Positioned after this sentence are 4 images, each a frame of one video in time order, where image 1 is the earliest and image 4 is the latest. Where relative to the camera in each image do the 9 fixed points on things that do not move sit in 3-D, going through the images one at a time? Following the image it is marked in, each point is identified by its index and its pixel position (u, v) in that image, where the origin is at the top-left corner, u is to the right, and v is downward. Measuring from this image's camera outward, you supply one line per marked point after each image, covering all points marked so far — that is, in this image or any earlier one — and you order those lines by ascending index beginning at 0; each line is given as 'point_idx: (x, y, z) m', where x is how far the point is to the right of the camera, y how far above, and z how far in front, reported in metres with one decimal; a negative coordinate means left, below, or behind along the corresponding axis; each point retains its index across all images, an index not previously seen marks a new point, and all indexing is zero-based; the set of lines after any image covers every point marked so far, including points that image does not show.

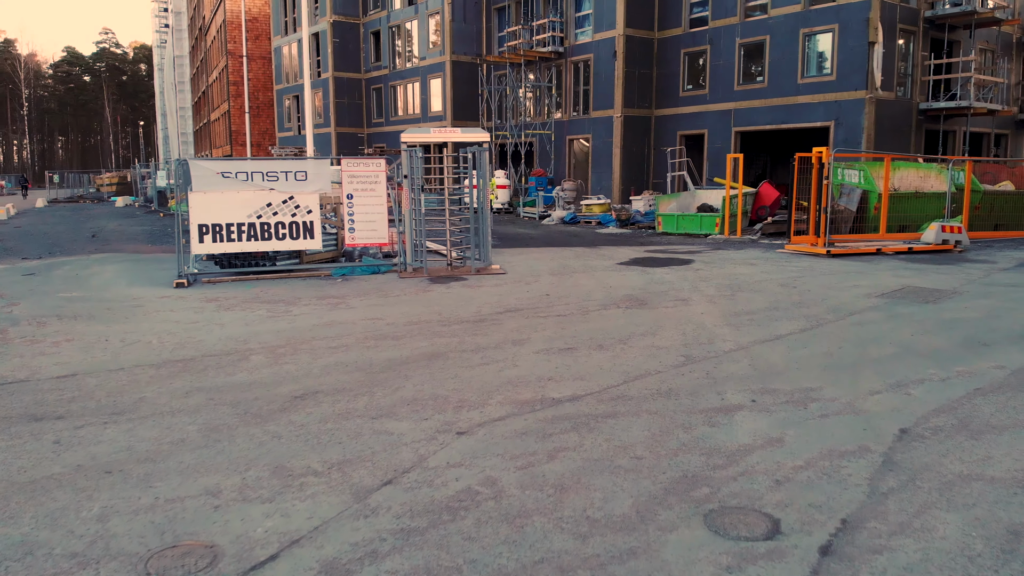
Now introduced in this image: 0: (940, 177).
0: (+9.1, +2.4, +17.9) m
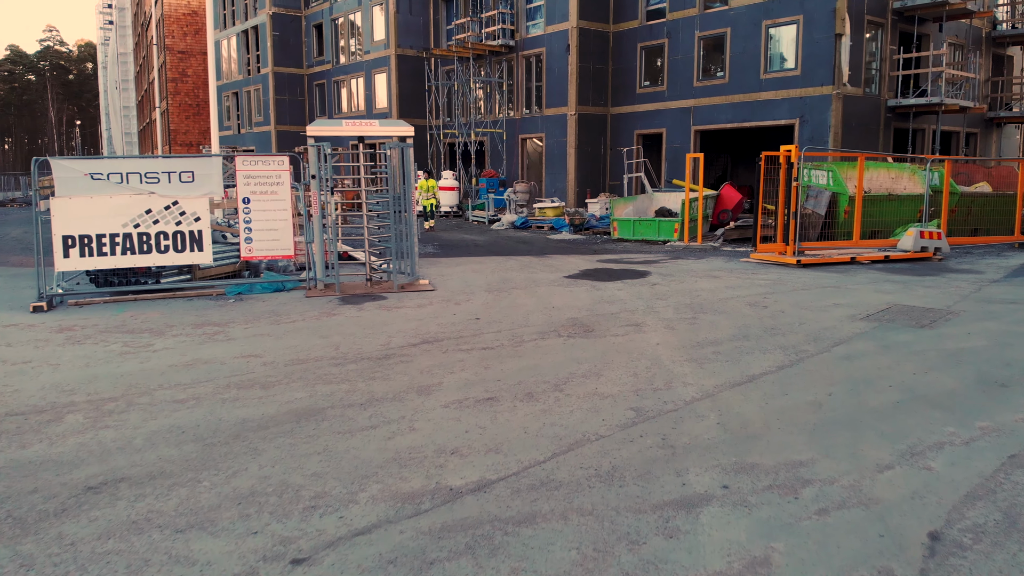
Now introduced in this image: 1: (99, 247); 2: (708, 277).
0: (+7.9, +2.2, +16.5) m
1: (-5.1, +0.5, +10.5) m
2: (+2.7, +0.2, +11.7) m
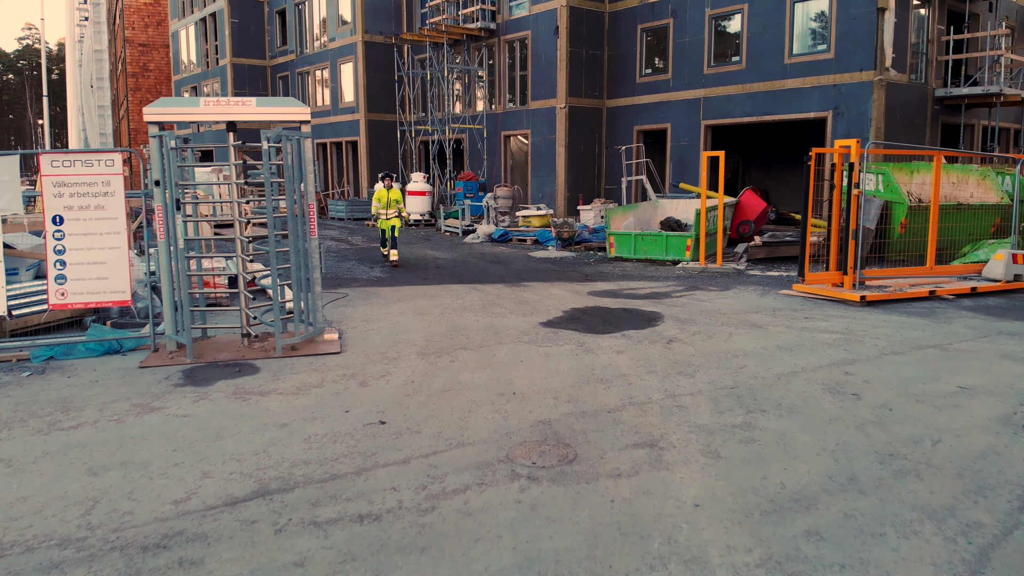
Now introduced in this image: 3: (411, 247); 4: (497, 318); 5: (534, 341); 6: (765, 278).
0: (+7.4, +1.6, +12.9) m
1: (-5.6, 0.0, +6.9) m
2: (+2.3, -0.4, +8.2) m
3: (-2.1, +0.8, +17.3) m
4: (-0.1, -0.3, +8.9) m
5: (+0.2, -0.5, +7.6) m
6: (+3.6, +0.1, +12.1) m
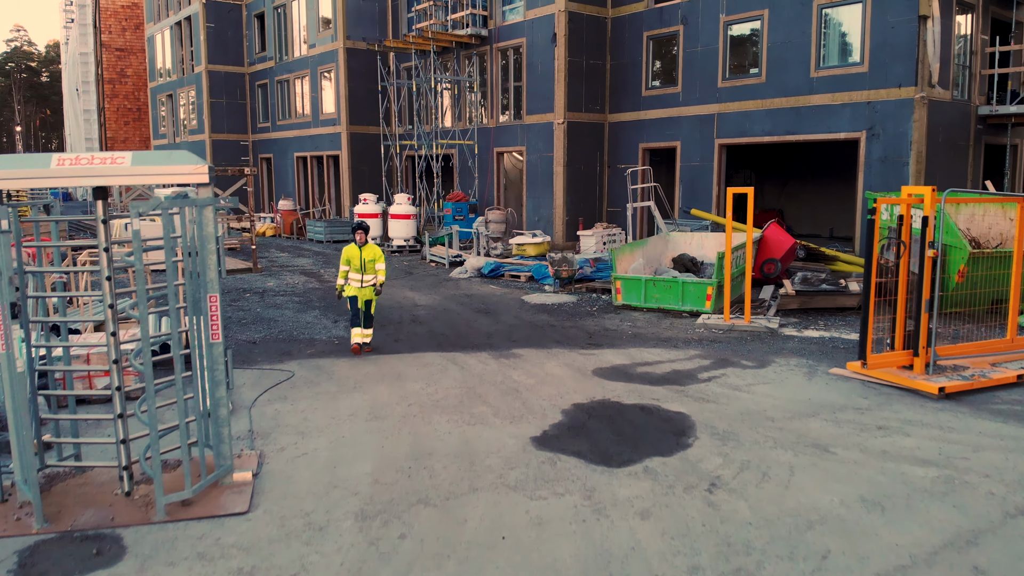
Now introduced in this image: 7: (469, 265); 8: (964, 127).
0: (+7.3, +0.8, +10.9) m
1: (-5.7, -0.8, +4.8) m
2: (+2.1, -1.2, +6.1) m
3: (-2.2, 0.0, +15.2) m
4: (-0.3, -1.1, +6.8) m
5: (+0.1, -1.3, +5.6) m
6: (+3.5, -0.7, +10.1) m
7: (-0.8, +0.5, +17.5) m
8: (+8.7, +3.1, +16.1) m
